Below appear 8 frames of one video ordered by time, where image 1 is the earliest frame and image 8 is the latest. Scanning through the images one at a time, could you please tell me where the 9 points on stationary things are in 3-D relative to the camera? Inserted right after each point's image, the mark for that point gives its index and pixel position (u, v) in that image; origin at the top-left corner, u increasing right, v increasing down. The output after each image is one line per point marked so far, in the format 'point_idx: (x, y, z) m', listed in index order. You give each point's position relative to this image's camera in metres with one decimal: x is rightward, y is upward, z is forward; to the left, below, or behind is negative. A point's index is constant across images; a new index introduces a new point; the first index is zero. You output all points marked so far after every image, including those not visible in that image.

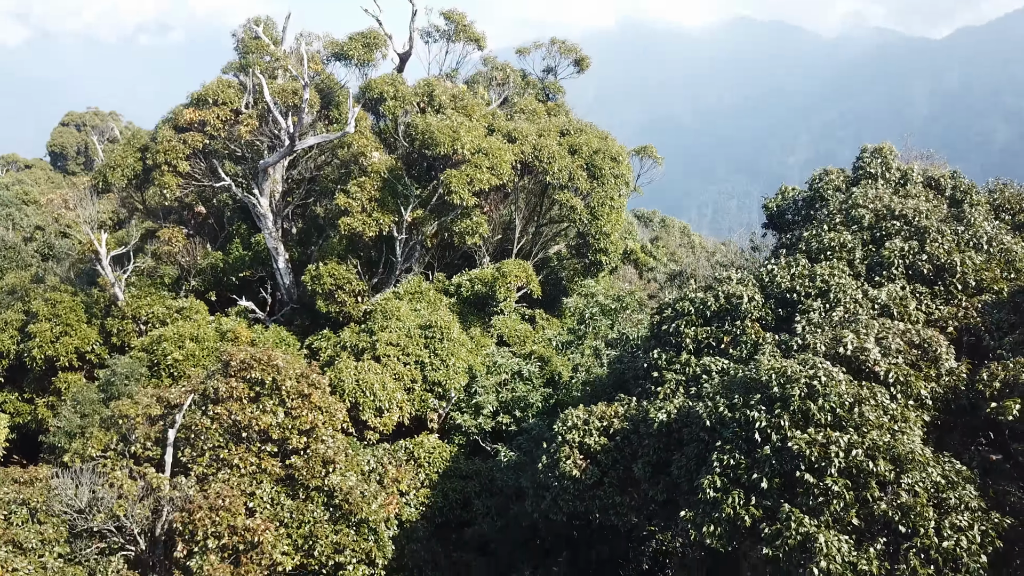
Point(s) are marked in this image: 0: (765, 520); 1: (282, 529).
0: (+2.9, -2.7, +9.4) m
1: (-3.9, -4.1, +13.7) m
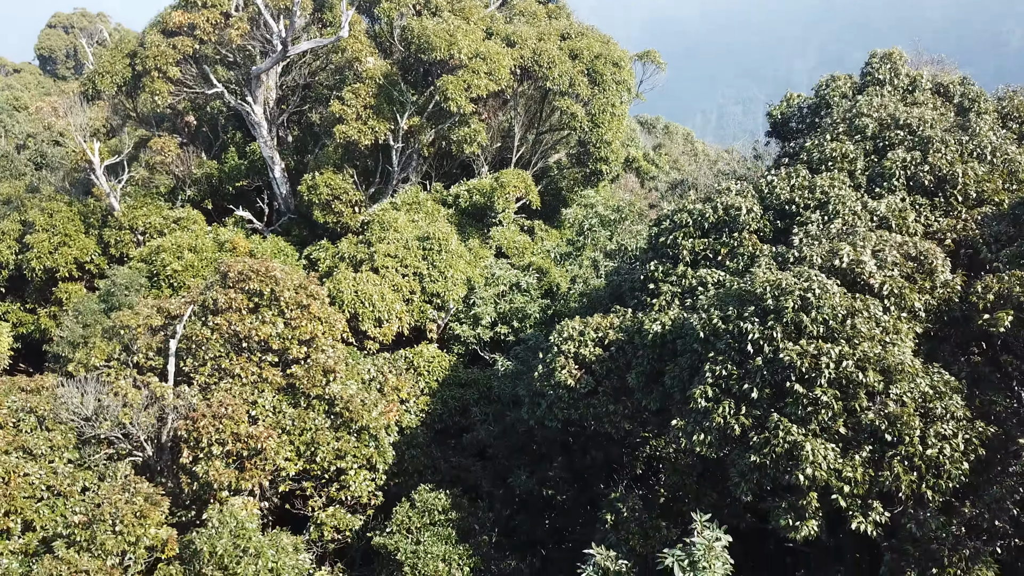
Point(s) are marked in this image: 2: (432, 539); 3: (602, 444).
0: (+2.9, -1.6, +9.6) m
1: (-3.9, -2.6, +14.0) m
2: (-1.3, -3.9, +12.7) m
3: (+1.5, -2.6, +13.8) m
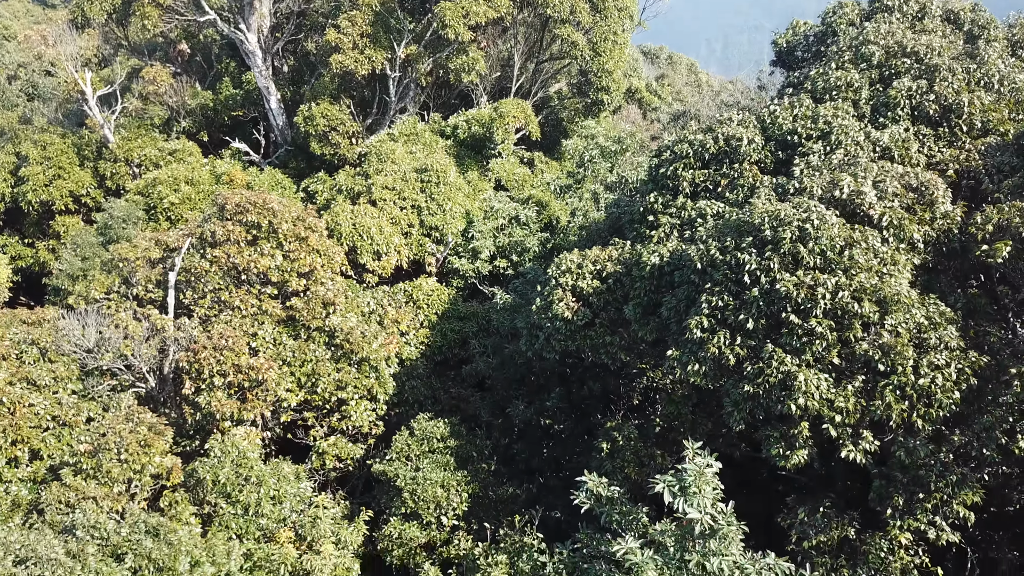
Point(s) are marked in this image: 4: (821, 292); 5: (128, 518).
0: (+2.8, -0.8, +9.7) m
1: (-4.0, -1.4, +14.2) m
2: (-1.3, -2.9, +13.0) m
3: (+1.5, -1.5, +13.9) m
4: (+3.5, 0.0, +9.3) m
5: (-4.9, -3.0, +10.4) m
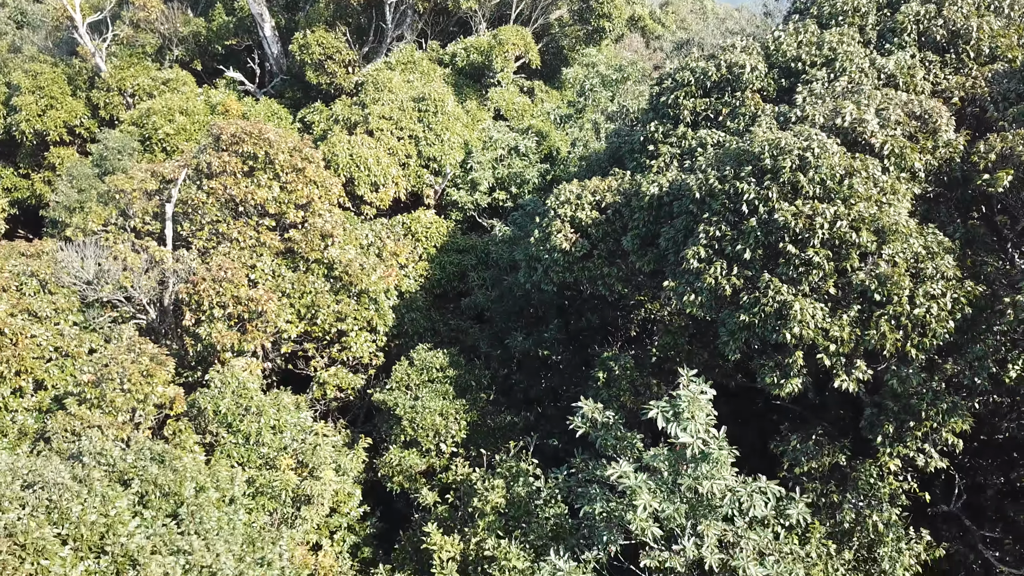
0: (+2.8, 0.0, +9.7) m
1: (-4.0, -0.2, +14.2) m
2: (-1.3, -1.7, +13.2) m
3: (+1.5, -0.3, +14.0) m
4: (+3.5, +0.8, +9.2) m
5: (-4.9, -2.1, +10.6) m
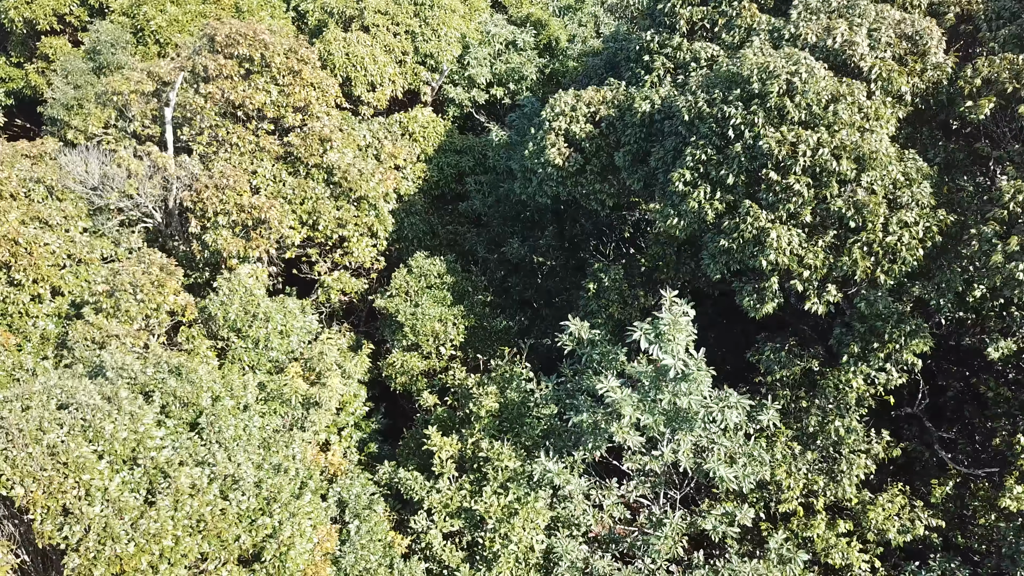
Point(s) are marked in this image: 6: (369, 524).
0: (+2.7, +0.9, +10.1) m
1: (-4.1, +1.5, +14.6) m
2: (-1.4, -0.2, +13.8) m
3: (+1.4, +1.3, +14.3) m
4: (+3.4, +1.6, +9.5) m
5: (-5.0, -1.0, +11.4) m
6: (-2.0, -3.2, +11.2) m
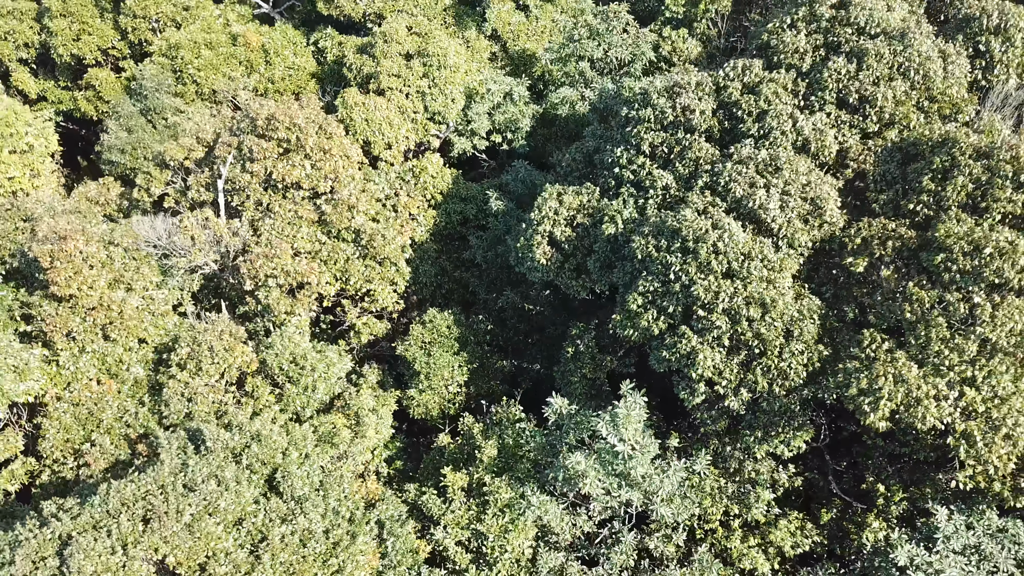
0: (+2.6, -0.7, +13.4) m
1: (-4.2, +0.4, +17.9) m
2: (-1.5, -1.4, +17.3) m
3: (+1.3, +0.2, +17.6) m
4: (+3.3, -0.2, +12.7) m
5: (-5.1, -2.4, +15.0) m
6: (-2.1, -4.7, +15.1) m
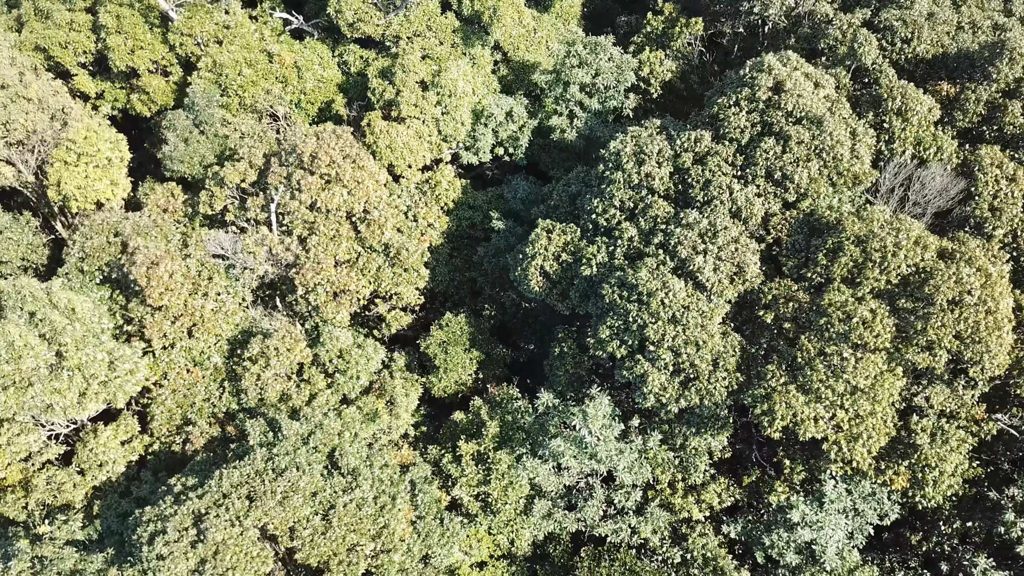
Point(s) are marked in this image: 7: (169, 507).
0: (+2.5, -1.6, +18.0) m
1: (-4.2, +0.3, +22.2) m
2: (-1.5, -1.6, +21.9) m
3: (+1.3, 0.0, +22.0) m
4: (+3.2, -1.1, +17.2) m
5: (-5.2, -3.0, +19.8) m
6: (-2.1, -5.2, +20.3) m
7: (-7.3, -4.6, +17.1) m
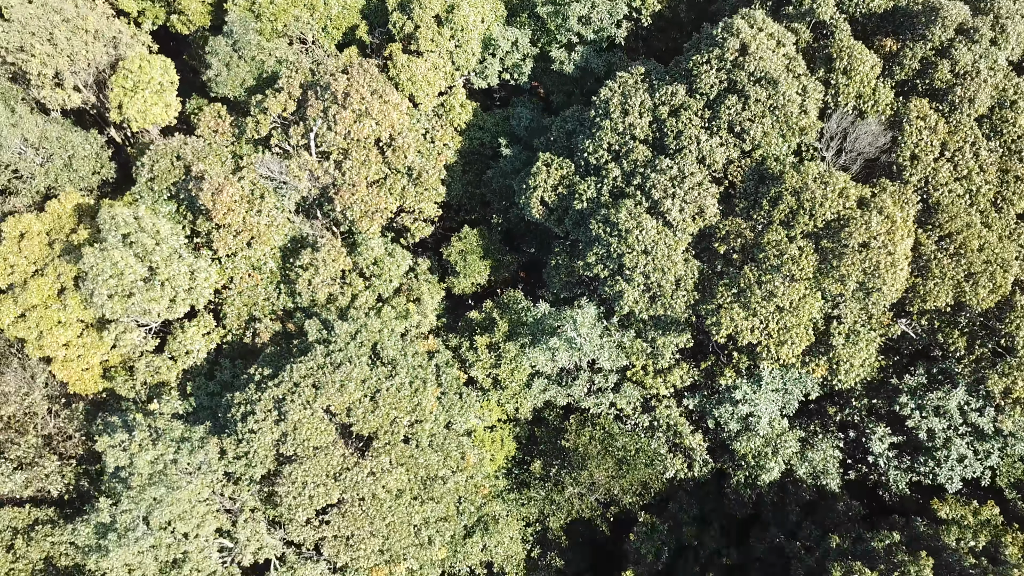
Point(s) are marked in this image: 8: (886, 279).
0: (+2.7, +0.3, +22.5) m
1: (-4.0, +3.0, +26.3) m
2: (-1.4, +1.0, +26.4) m
3: (+1.4, +2.7, +26.1) m
4: (+3.4, +0.6, +21.7) m
5: (-5.0, -0.7, +24.6) m
6: (-1.9, -2.8, +25.5) m
7: (-7.1, -2.9, +22.4) m
8: (+9.1, +0.2, +19.7) m
